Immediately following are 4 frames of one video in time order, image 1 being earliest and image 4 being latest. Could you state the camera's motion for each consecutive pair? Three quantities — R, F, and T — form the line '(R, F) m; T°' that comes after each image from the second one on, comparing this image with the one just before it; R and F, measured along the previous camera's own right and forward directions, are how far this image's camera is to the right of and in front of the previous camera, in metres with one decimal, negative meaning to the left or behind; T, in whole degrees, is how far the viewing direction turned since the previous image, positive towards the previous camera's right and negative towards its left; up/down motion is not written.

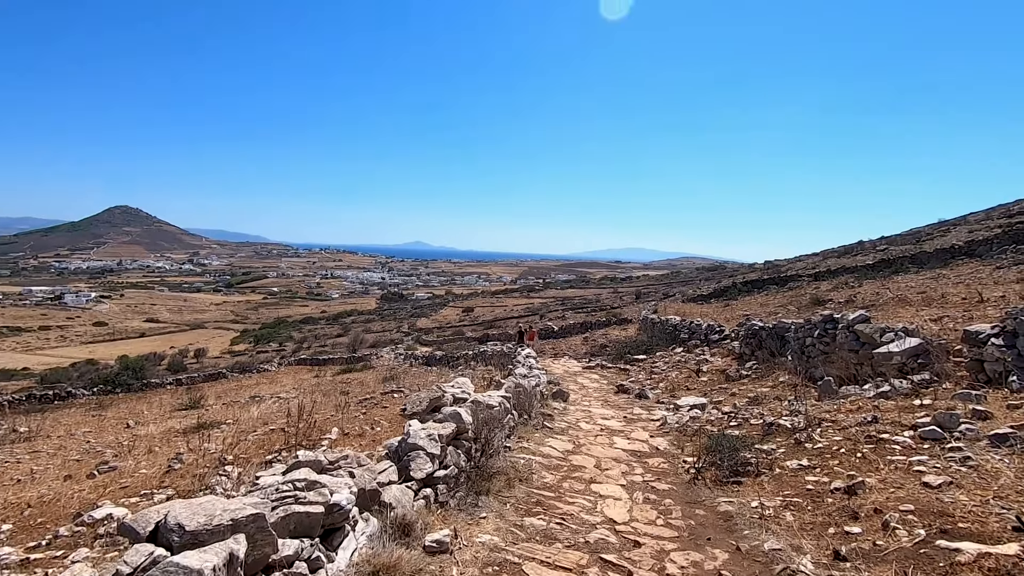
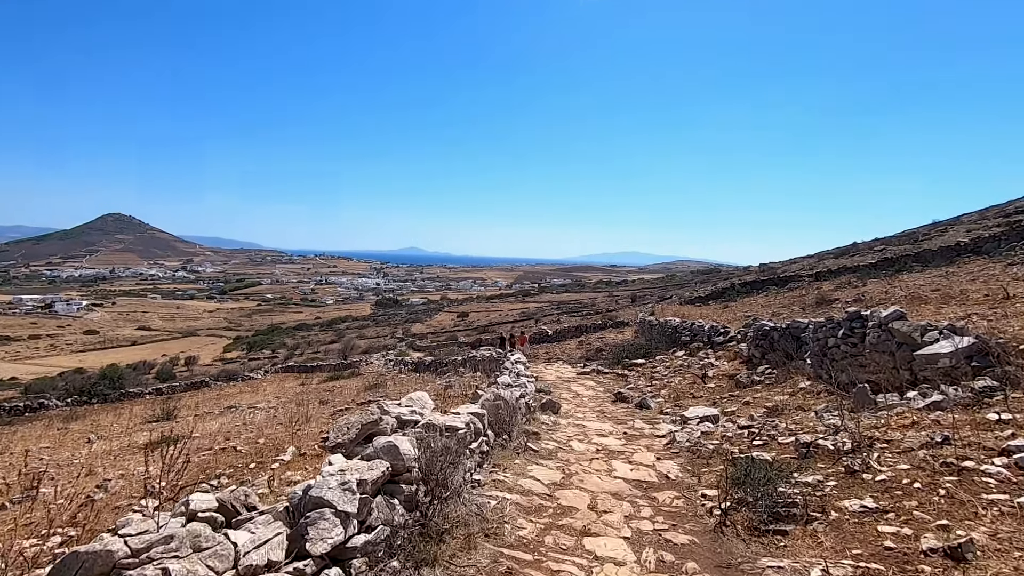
(+0.2, +1.0) m; 0°
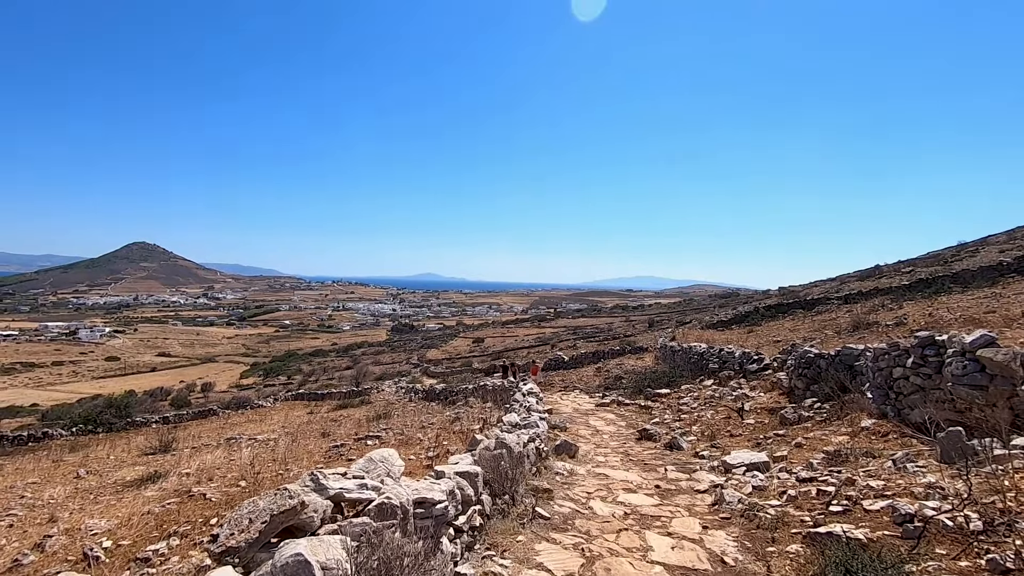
(+0.1, +1.0) m; -2°
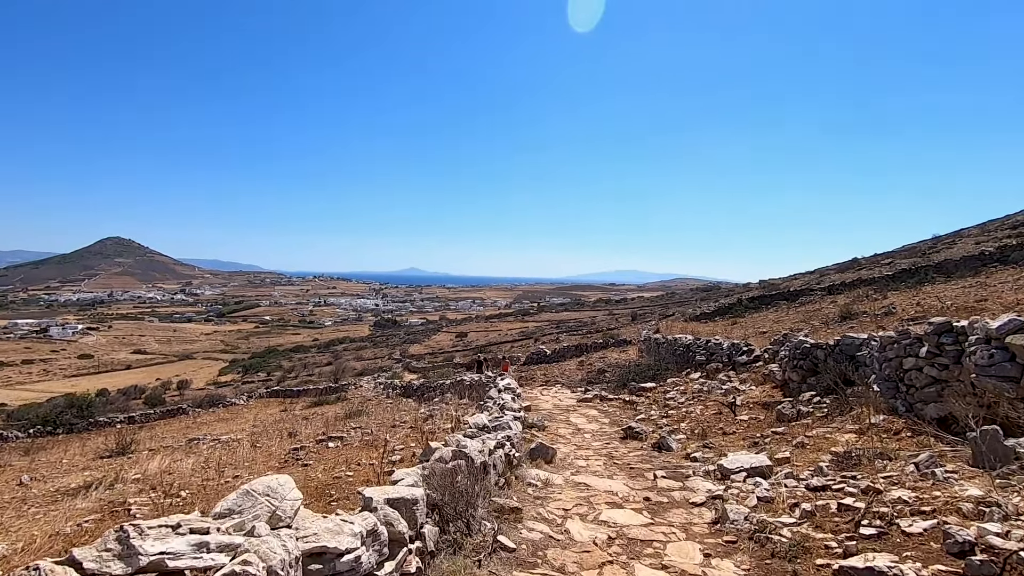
(+0.2, +0.8) m; +2°
